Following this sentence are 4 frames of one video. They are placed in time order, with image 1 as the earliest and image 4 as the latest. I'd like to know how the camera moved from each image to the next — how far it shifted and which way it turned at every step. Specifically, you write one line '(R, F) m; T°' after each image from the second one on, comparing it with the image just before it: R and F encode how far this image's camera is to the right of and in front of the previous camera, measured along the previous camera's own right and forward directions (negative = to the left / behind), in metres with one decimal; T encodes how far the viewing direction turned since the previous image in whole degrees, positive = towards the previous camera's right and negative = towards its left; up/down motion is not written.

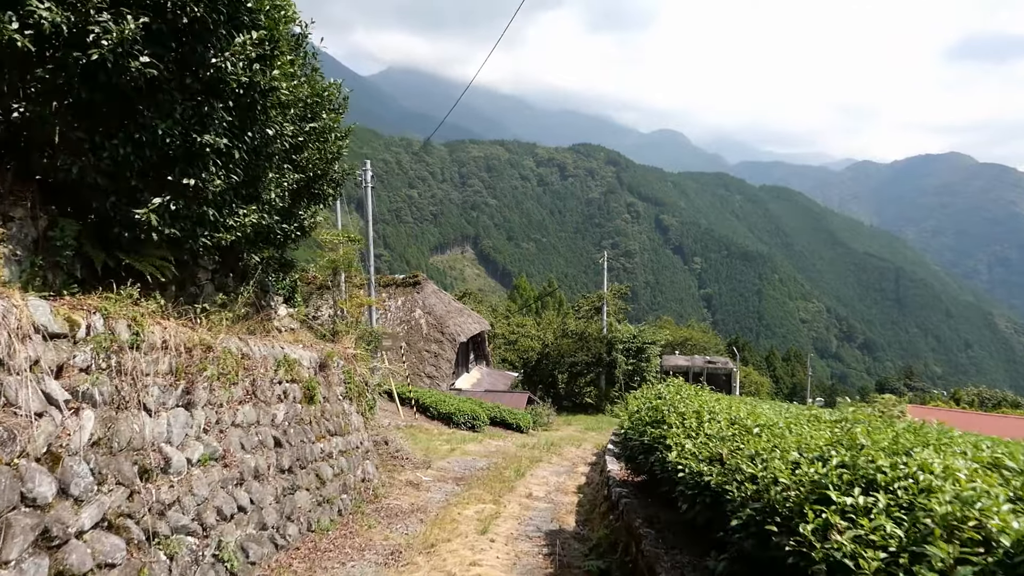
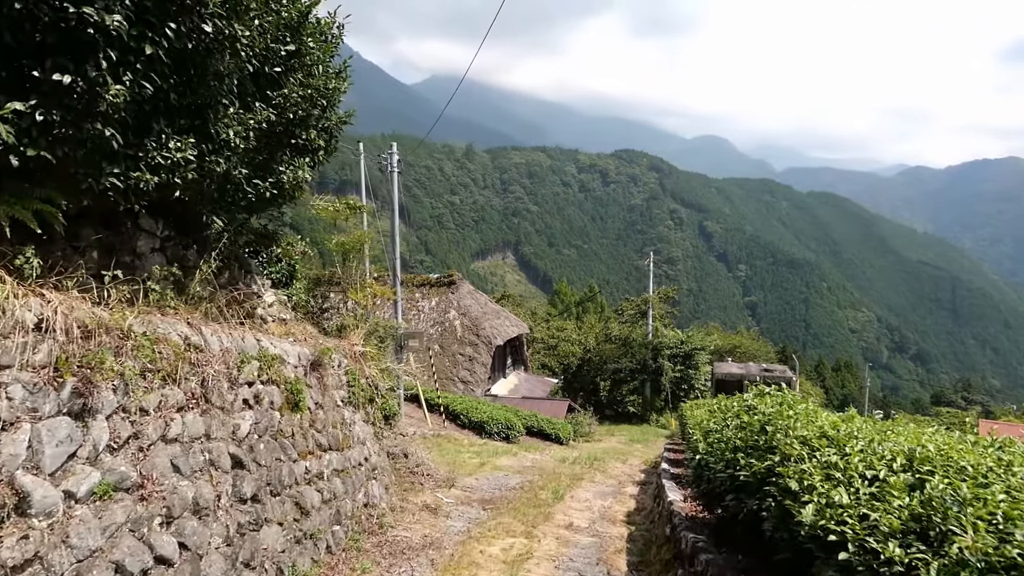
(0.0, +1.5) m; -3°
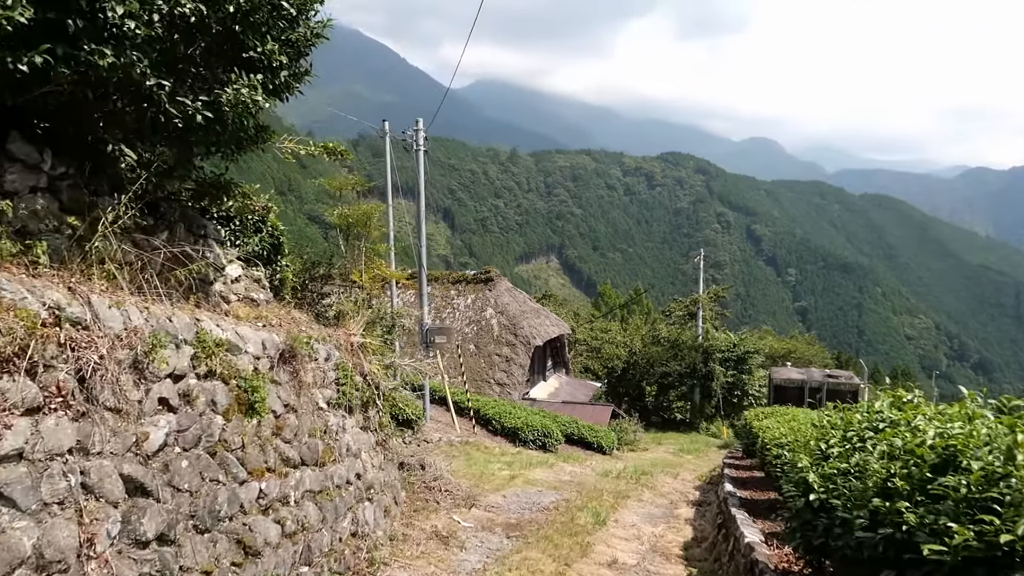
(+0.1, +1.5) m; -4°
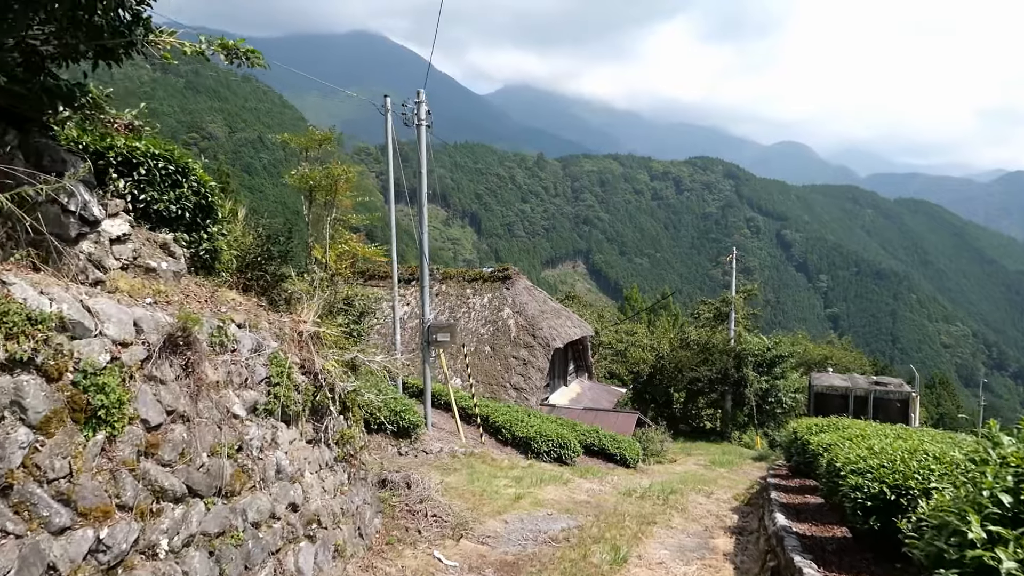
(+0.2, +1.4) m; -2°
